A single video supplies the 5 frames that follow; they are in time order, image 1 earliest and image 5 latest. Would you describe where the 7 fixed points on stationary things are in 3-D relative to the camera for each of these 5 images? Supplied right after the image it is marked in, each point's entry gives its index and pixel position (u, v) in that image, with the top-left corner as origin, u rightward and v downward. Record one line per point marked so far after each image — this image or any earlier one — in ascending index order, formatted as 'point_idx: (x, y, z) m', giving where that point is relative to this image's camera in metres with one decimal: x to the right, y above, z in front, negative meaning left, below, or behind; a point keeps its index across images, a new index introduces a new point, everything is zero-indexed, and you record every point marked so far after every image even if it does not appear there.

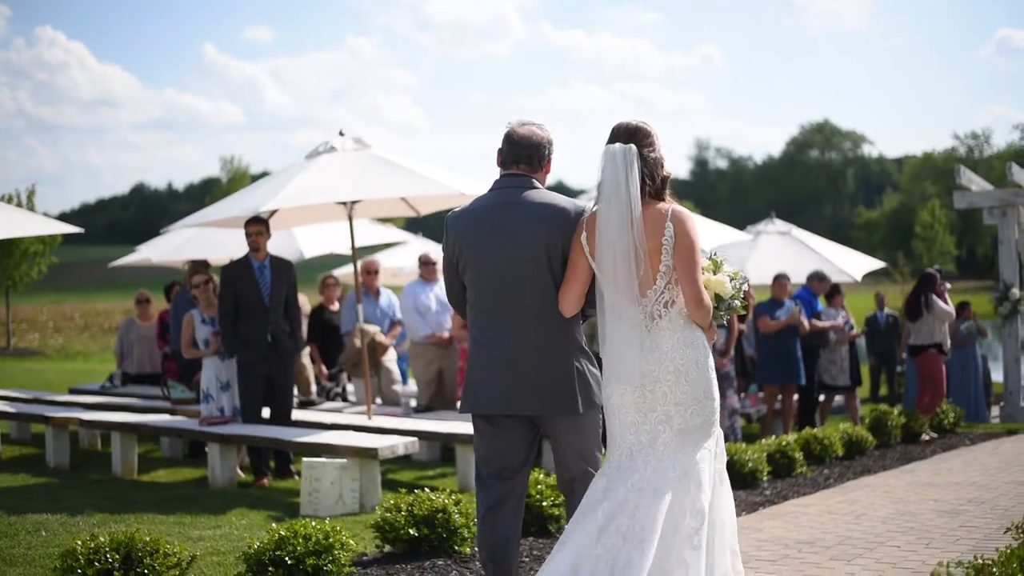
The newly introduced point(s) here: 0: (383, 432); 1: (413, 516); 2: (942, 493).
0: (-0.8, -0.9, +9.8) m
1: (-0.4, -0.8, +6.1) m
2: (+2.3, -1.1, +8.8) m
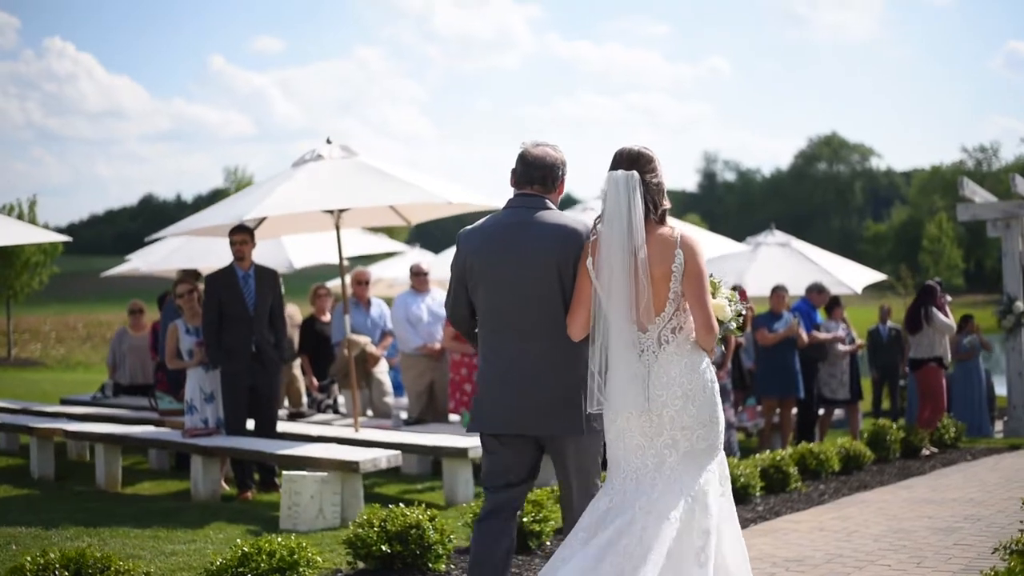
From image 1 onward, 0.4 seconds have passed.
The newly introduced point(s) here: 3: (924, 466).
0: (-0.8, -0.9, +9.6) m
1: (-0.4, -0.9, +5.9) m
2: (+2.2, -1.2, +8.6) m
3: (+3.0, -1.3, +11.9) m
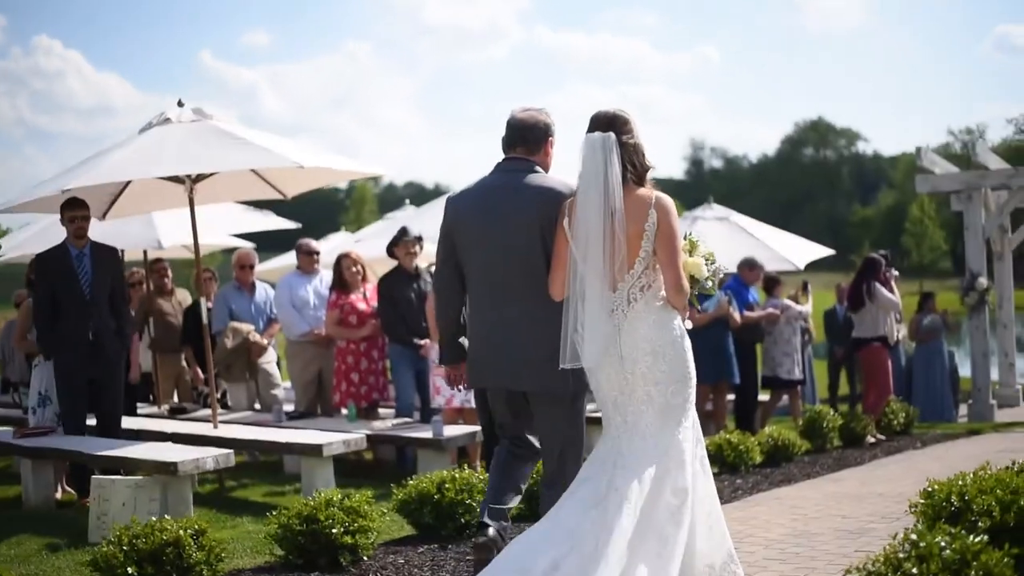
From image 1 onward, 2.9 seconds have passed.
0: (-1.5, -0.8, +8.5) m
1: (-1.1, -0.8, +4.8) m
2: (+1.6, -1.0, +7.6) m
3: (+2.3, -1.1, +10.8) m
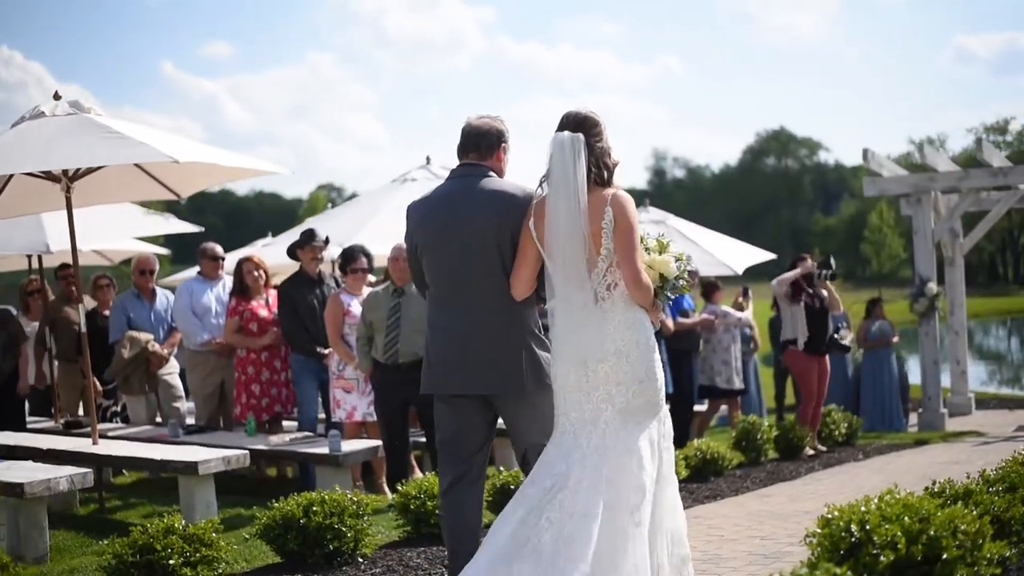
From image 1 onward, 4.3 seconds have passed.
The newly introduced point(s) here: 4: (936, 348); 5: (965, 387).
0: (-2.0, -0.8, +7.8) m
1: (-1.5, -0.8, +4.1) m
2: (+1.1, -1.0, +7.0) m
3: (+1.8, -1.1, +10.3) m
4: (+4.0, -0.6, +15.5) m
5: (+4.6, -1.0, +16.7) m
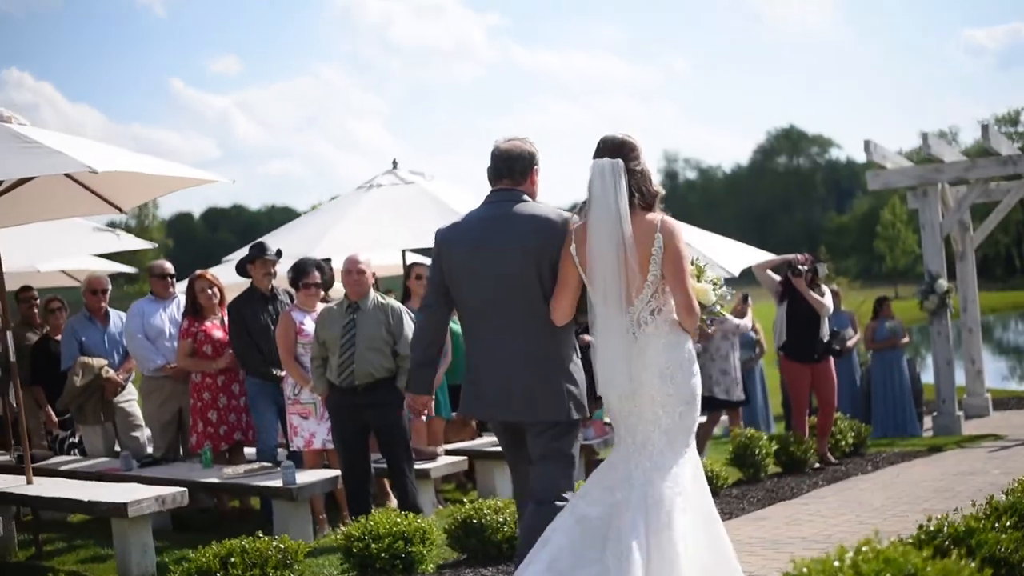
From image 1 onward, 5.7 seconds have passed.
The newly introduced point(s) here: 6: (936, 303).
0: (-2.1, -0.9, +7.2) m
1: (-1.7, -0.8, +3.5) m
2: (+1.0, -1.0, +6.3) m
3: (+1.7, -1.1, +9.6) m
4: (+3.9, -0.5, +14.8) m
5: (+4.5, -1.0, +16.0) m
6: (+3.8, -0.1, +15.0) m
